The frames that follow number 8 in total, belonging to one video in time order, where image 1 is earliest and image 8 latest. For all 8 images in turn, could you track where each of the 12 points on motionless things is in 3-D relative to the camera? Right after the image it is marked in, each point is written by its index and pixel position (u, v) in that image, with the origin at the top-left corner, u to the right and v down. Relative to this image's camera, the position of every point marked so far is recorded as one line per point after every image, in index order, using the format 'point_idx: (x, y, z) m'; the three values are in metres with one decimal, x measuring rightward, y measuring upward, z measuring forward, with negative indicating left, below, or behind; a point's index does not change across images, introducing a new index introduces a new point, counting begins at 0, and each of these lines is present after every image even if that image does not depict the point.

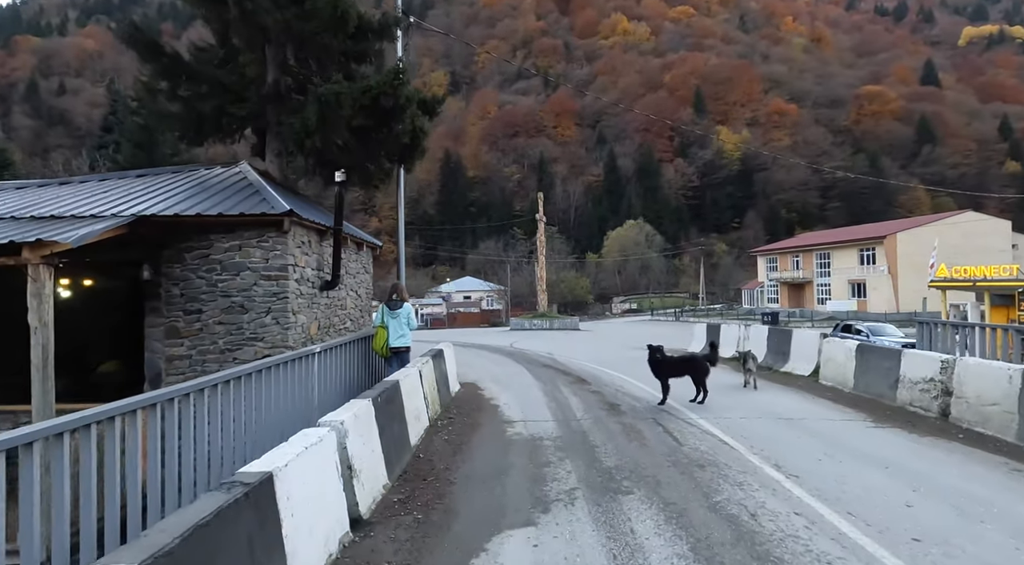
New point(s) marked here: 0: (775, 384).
0: (+4.7, -1.8, +15.0) m
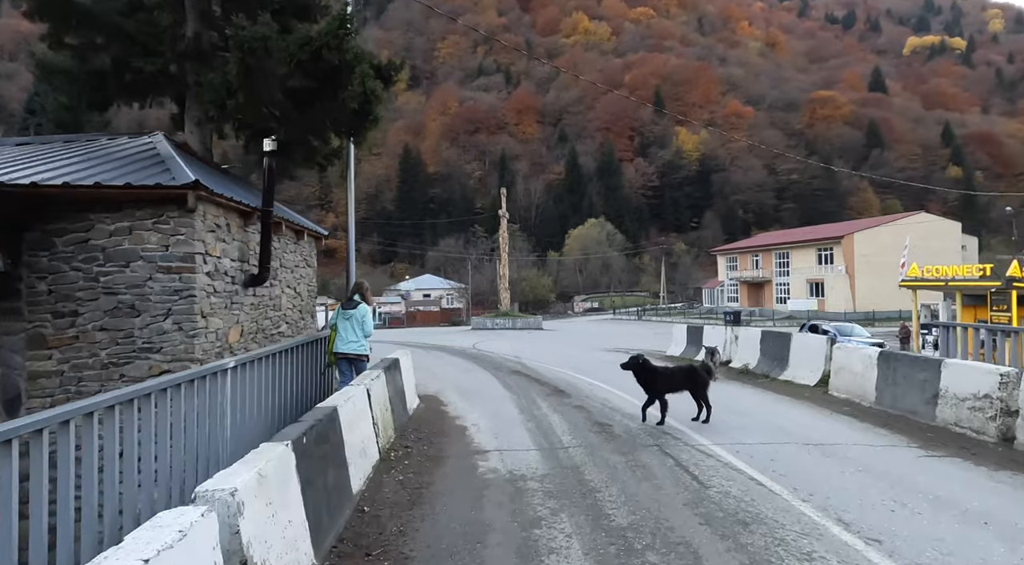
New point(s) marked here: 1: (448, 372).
0: (+4.2, -1.8, +13.4) m
1: (-1.2, -1.8, +16.6) m
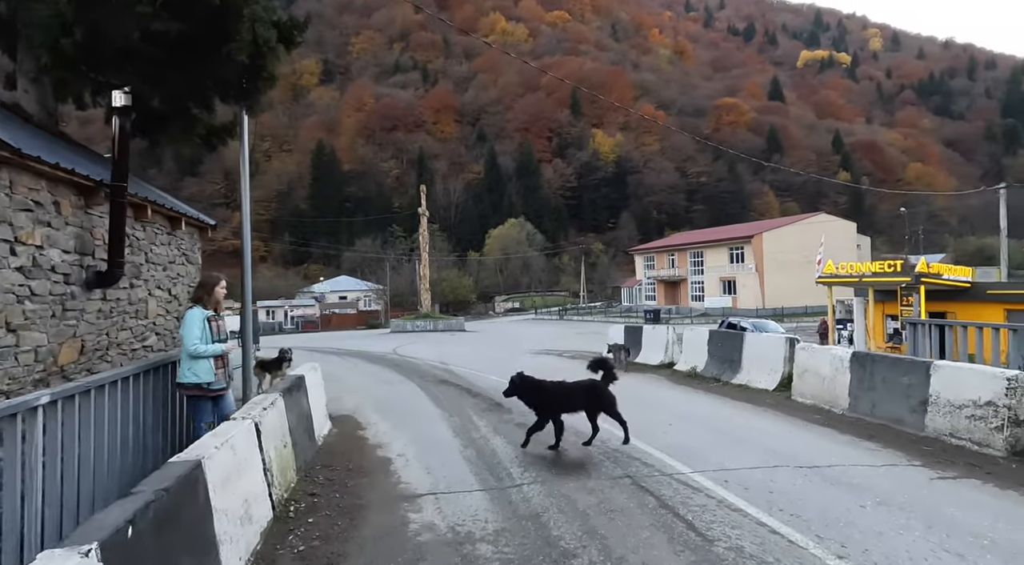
0: (+3.2, -1.7, +12.2) m
1: (-2.5, -1.8, +14.9) m
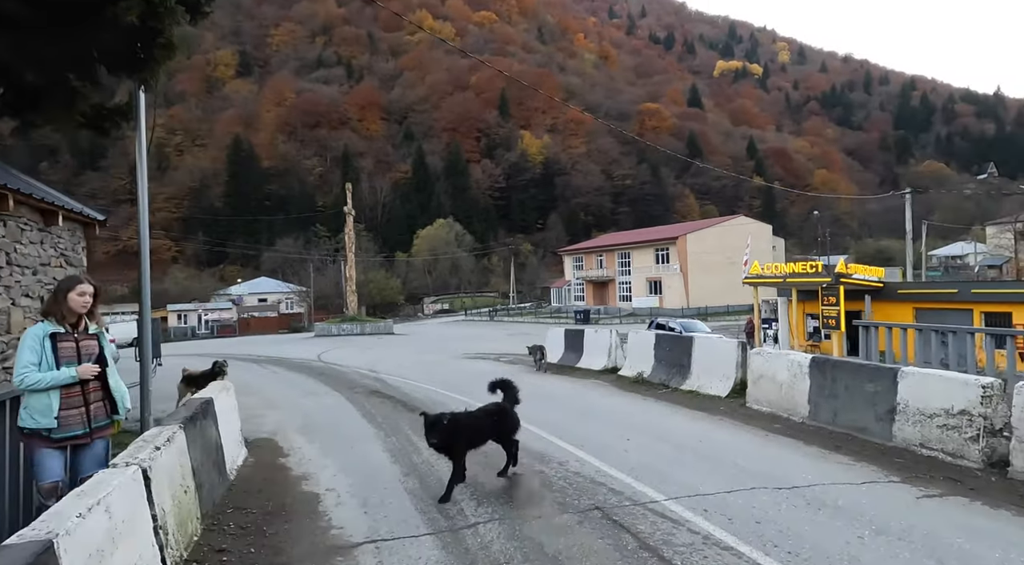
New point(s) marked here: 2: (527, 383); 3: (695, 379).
0: (+2.4, -1.7, +11.5) m
1: (-3.5, -1.8, +13.7) m
2: (+0.4, -1.8, +16.2) m
3: (+2.8, -1.5, +12.9) m
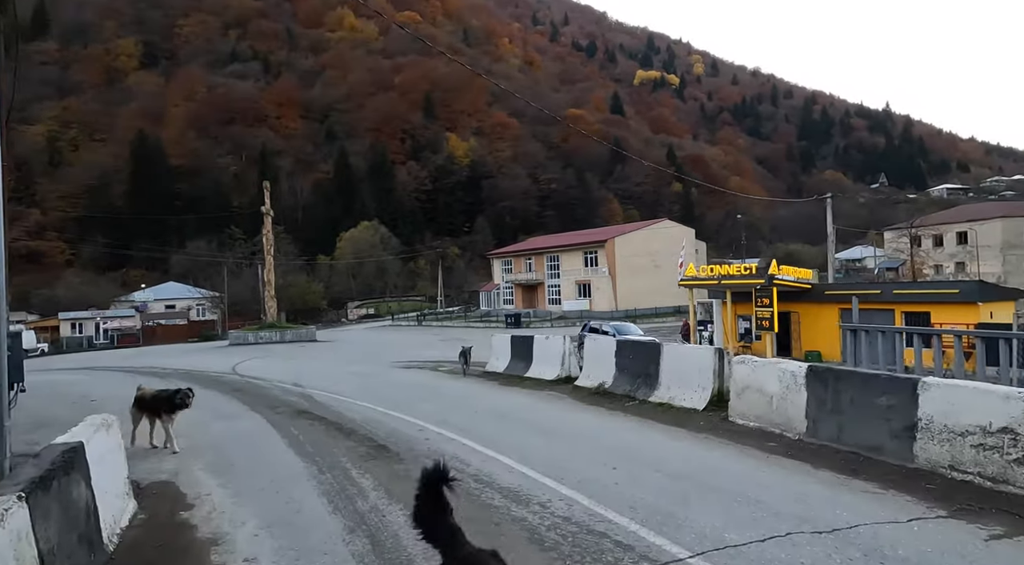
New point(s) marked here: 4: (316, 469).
0: (+1.8, -1.7, +10.2) m
1: (-4.2, -1.9, +11.9) m
2: (-0.6, -1.9, +14.7) m
3: (+2.1, -1.5, +11.7) m
4: (-1.7, -1.6, +7.3) m
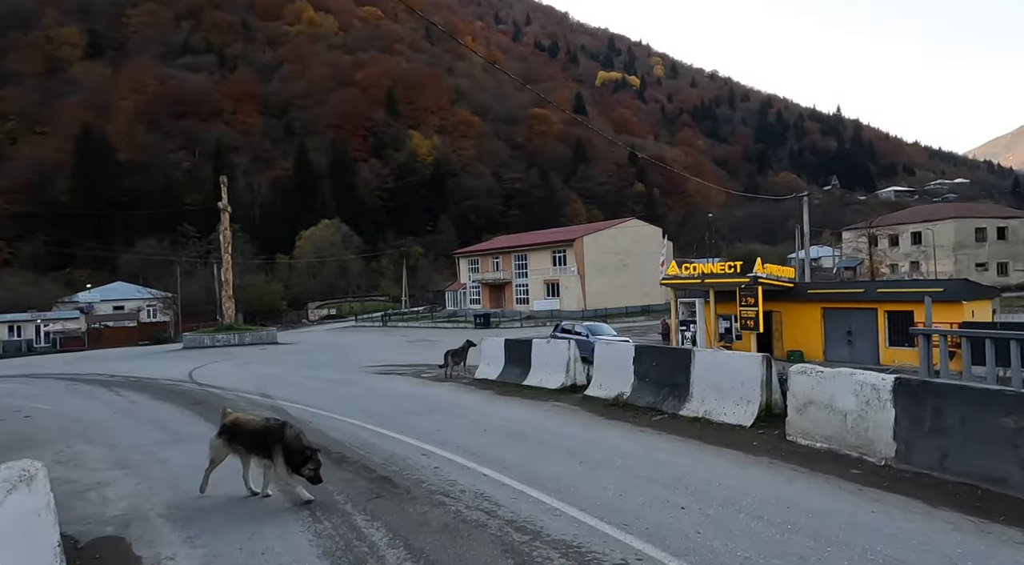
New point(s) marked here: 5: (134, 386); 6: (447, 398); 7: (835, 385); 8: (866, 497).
0: (+2.0, -1.7, +8.7) m
1: (-4.1, -1.9, +10.1) m
2: (-0.6, -1.9, +13.1) m
3: (+2.3, -1.4, +10.2) m
4: (-1.3, -1.6, +5.7) m
5: (-8.1, -2.2, +18.4) m
6: (-1.0, -1.9, +13.8) m
7: (+3.1, -1.0, +8.1) m
8: (+2.8, -1.6, +6.4) m
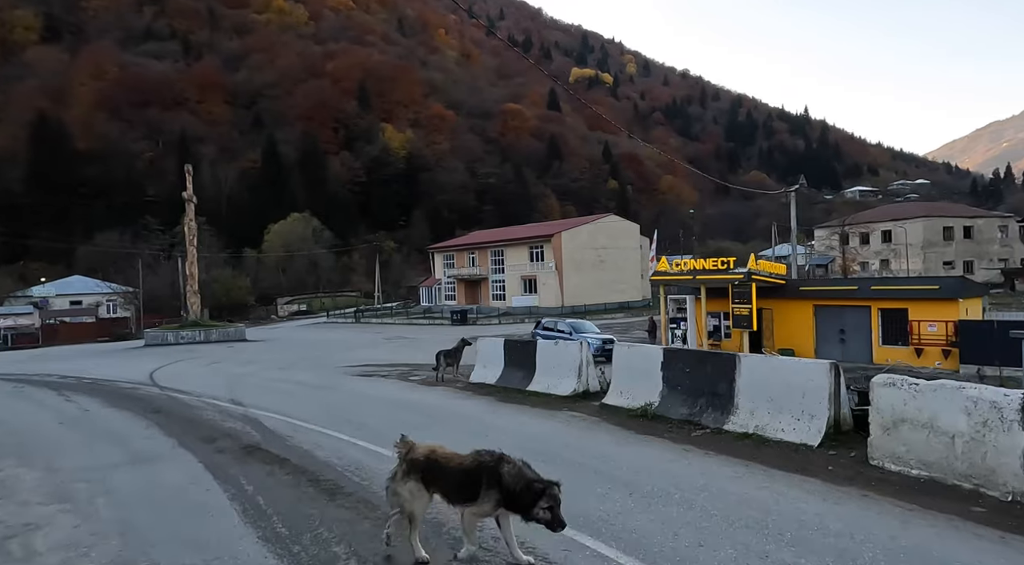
0: (+2.3, -1.6, +7.3) m
1: (-3.9, -1.8, +8.4) m
2: (-0.5, -1.8, +11.6) m
3: (+2.5, -1.4, +8.8) m
4: (-0.9, -1.5, +4.1) m
5: (-8.2, -2.1, +16.6) m
6: (-1.0, -1.8, +12.3) m
7: (+3.3, -0.9, +6.7) m
8: (+3.1, -1.6, +4.9) m
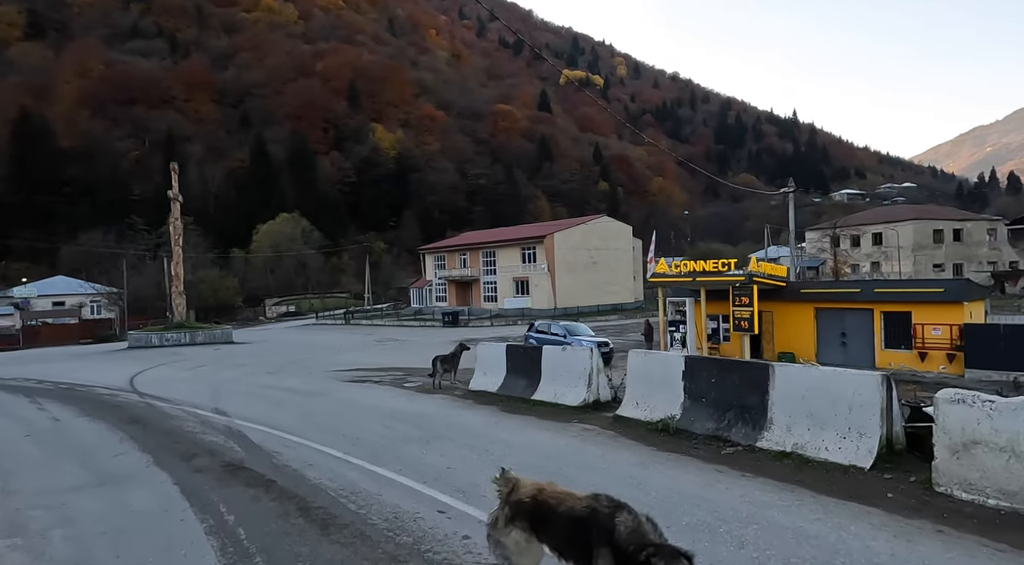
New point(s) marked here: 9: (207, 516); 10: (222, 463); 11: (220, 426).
0: (+2.4, -1.6, +6.4) m
1: (-3.8, -1.8, +7.5) m
2: (-0.4, -1.8, +10.7) m
3: (+2.6, -1.4, +7.9) m
4: (-0.8, -1.5, +3.2) m
5: (-8.1, -2.1, +15.6) m
6: (-0.9, -1.8, +11.4) m
7: (+3.5, -0.9, +5.9) m
8: (+3.3, -1.6, +4.1) m
9: (-2.3, -1.7, +6.4) m
10: (-2.8, -1.7, +8.2) m
11: (-3.7, -1.8, +10.6) m
